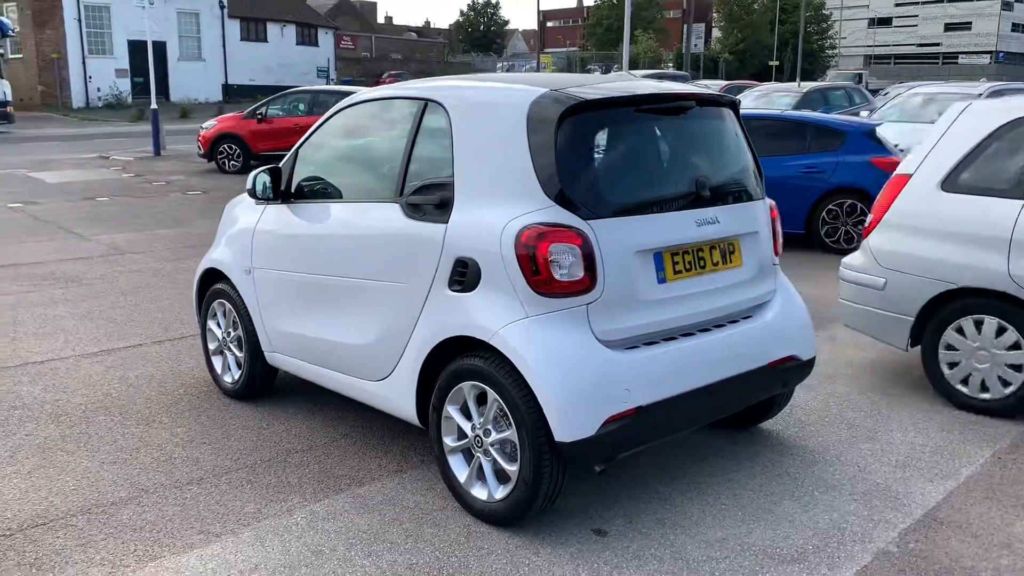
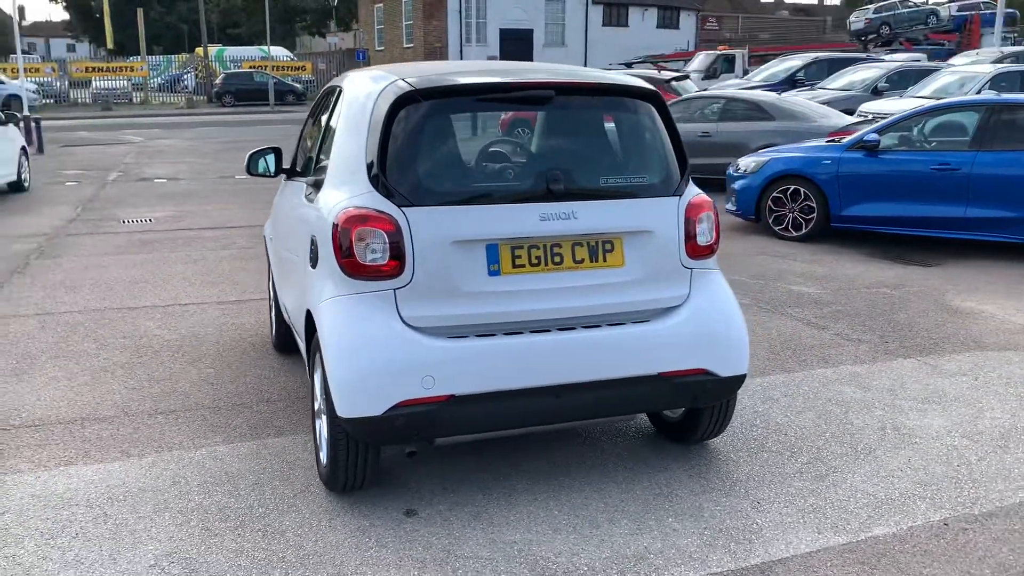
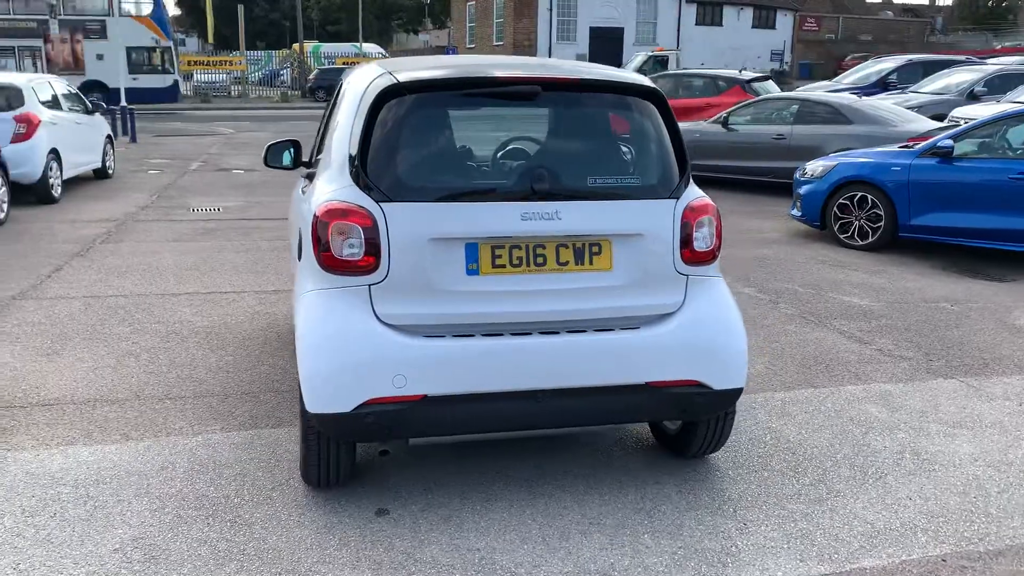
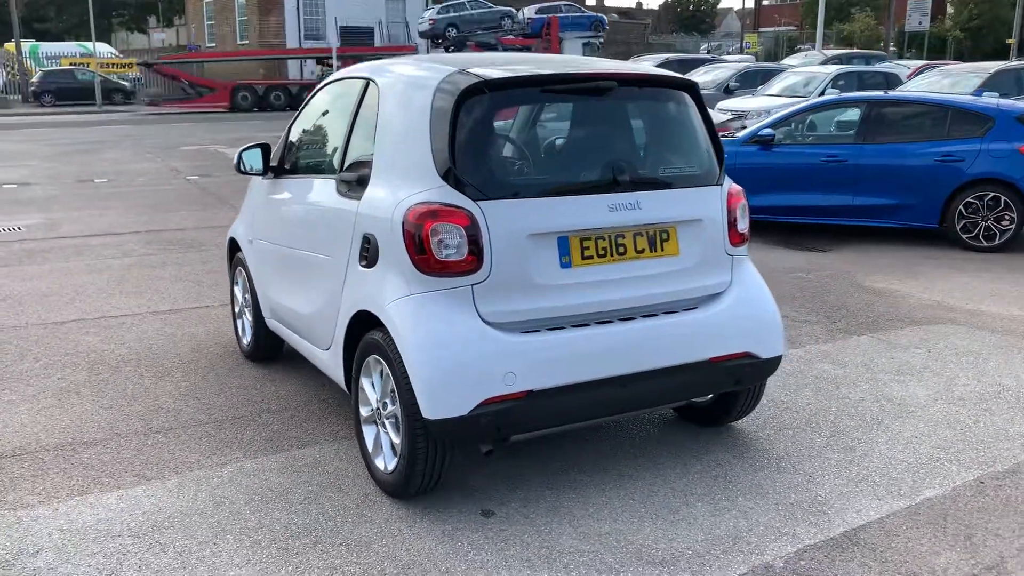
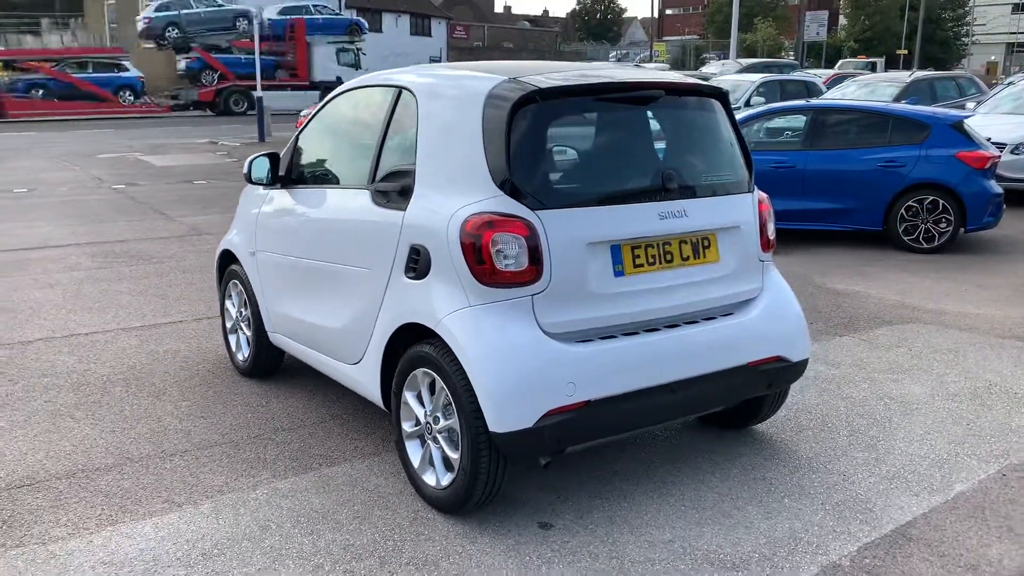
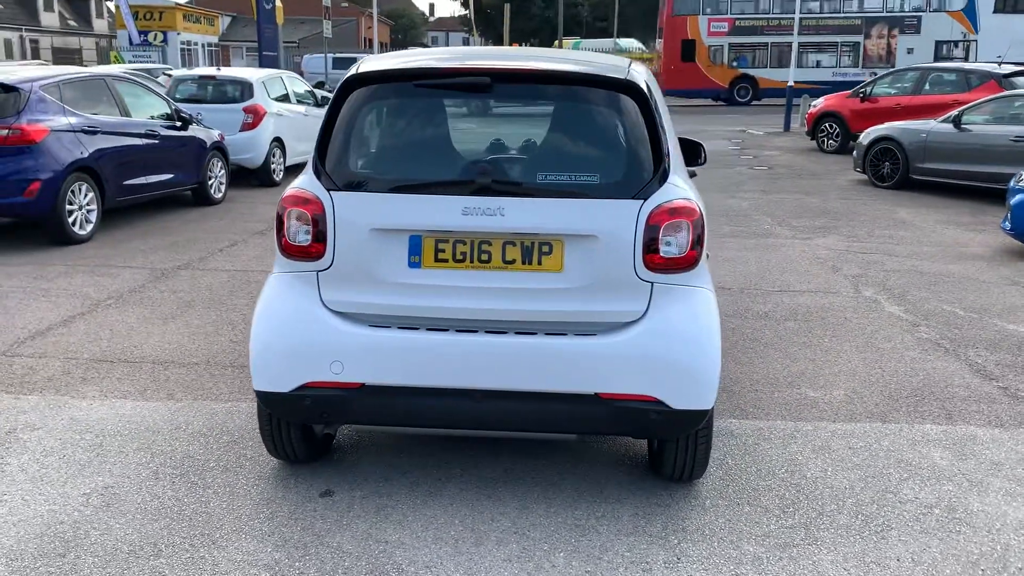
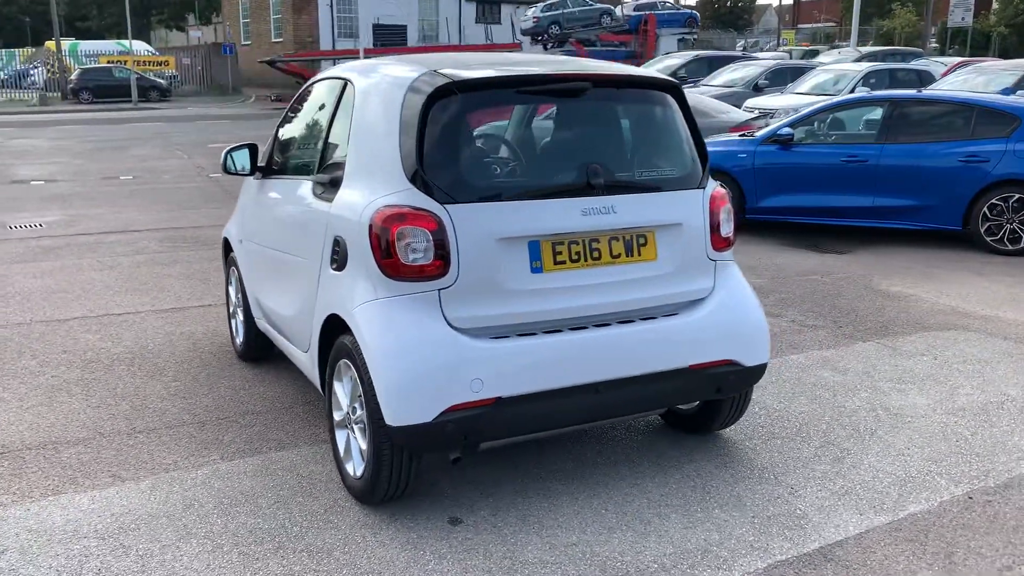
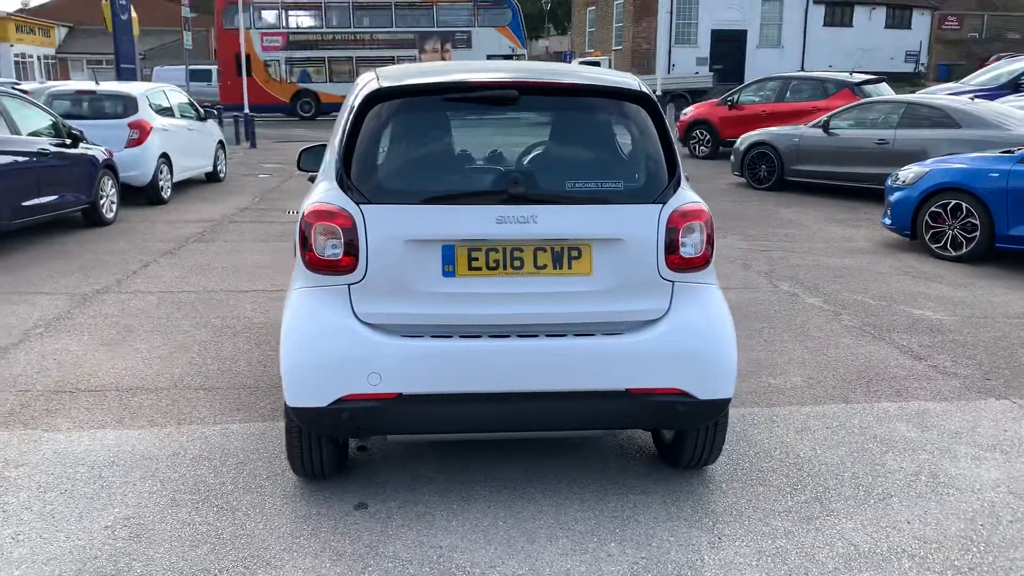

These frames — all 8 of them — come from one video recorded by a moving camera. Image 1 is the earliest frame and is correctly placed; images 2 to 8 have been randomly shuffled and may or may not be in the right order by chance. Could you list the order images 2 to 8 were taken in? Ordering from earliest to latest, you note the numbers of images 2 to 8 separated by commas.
5, 4, 7, 2, 3, 8, 6
